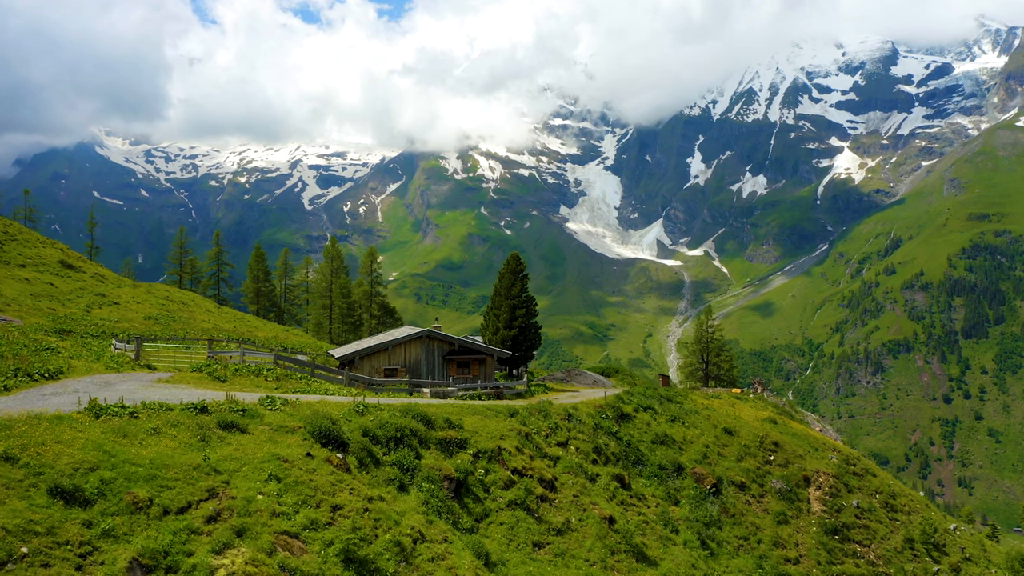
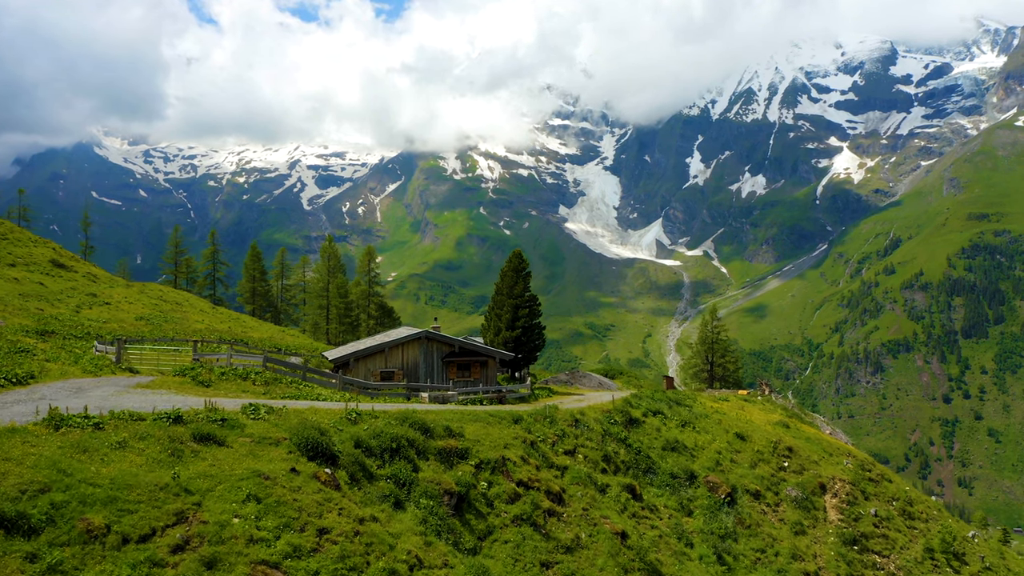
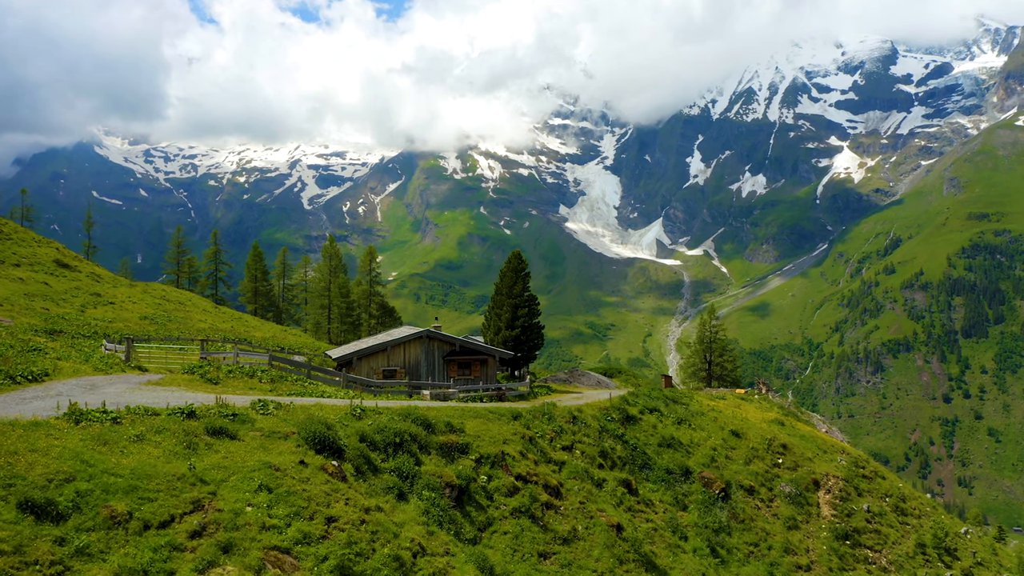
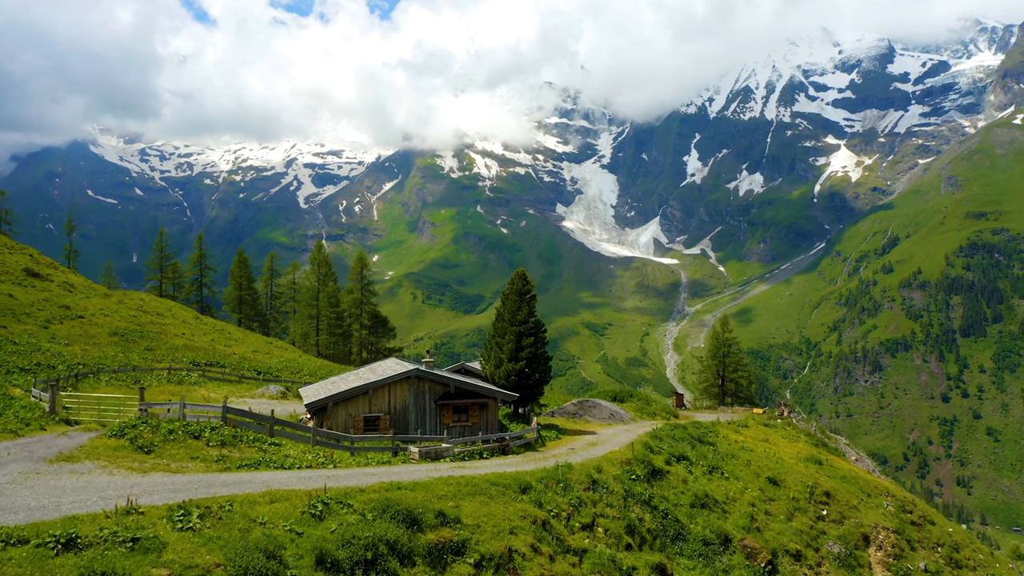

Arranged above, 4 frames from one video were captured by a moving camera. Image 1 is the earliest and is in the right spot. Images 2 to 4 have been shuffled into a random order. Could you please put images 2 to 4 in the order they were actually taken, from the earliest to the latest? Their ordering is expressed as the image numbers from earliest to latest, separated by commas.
3, 2, 4
